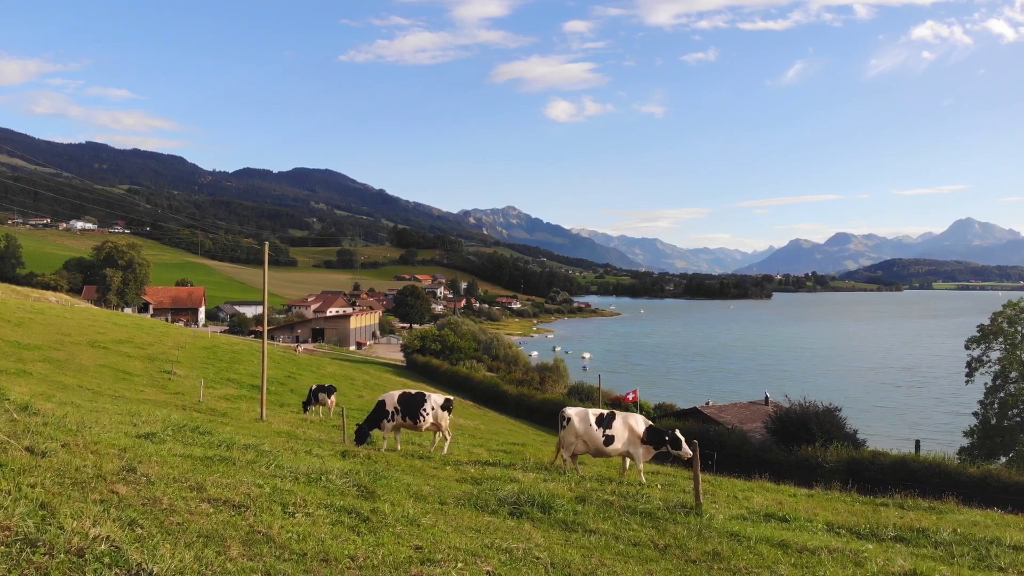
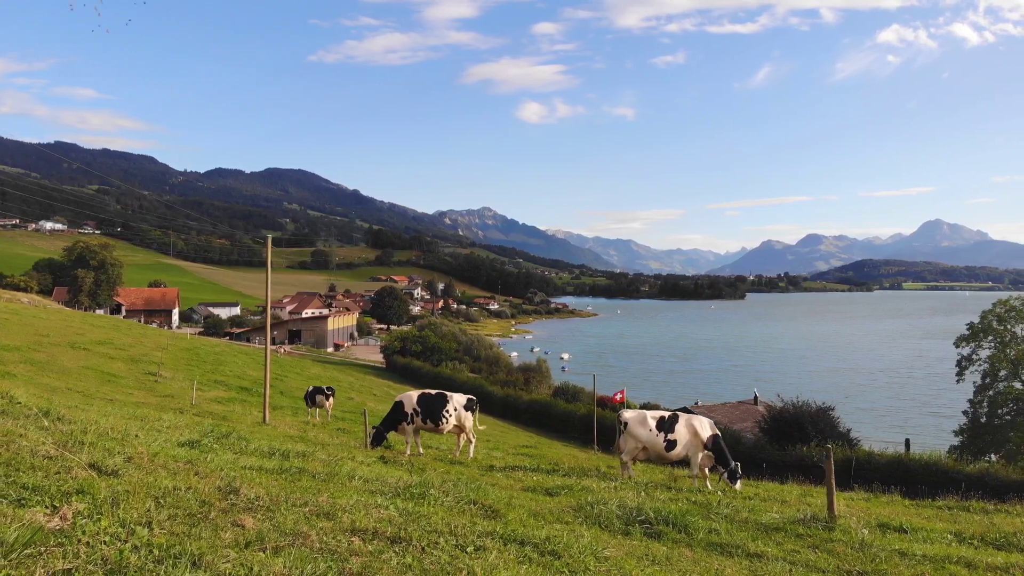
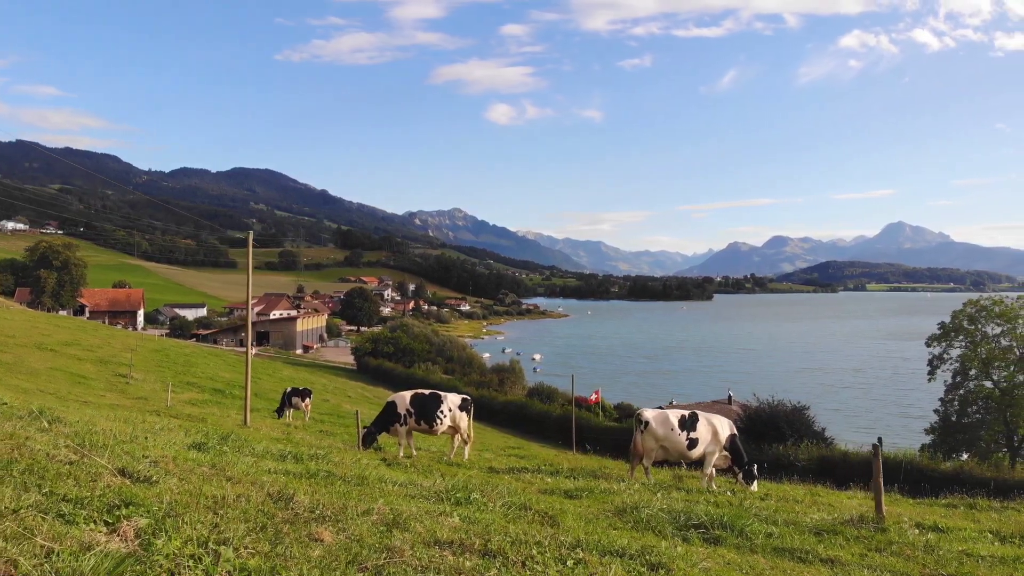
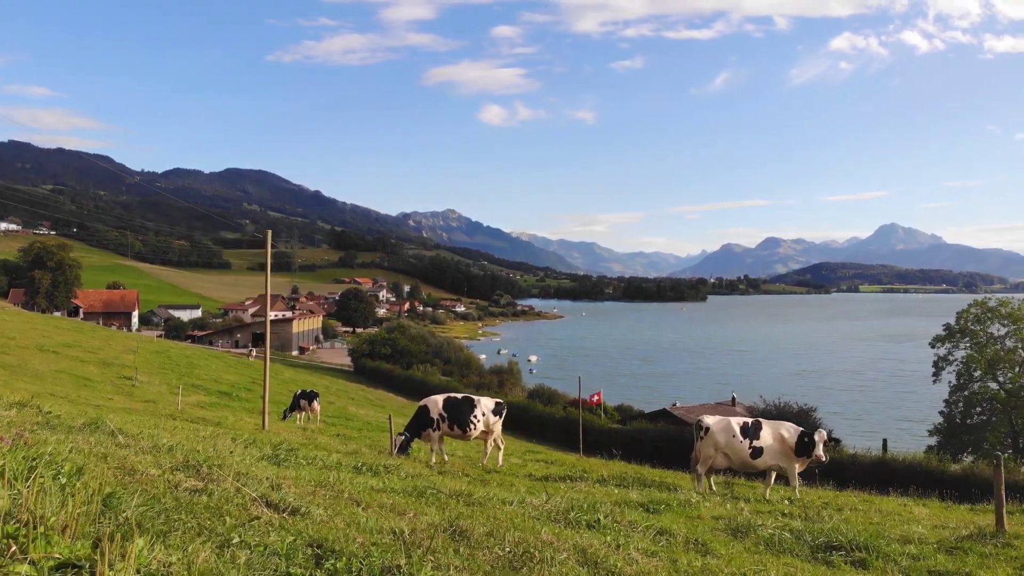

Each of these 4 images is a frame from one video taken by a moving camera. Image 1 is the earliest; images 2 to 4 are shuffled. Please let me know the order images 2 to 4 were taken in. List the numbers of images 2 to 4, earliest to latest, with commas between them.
2, 3, 4
